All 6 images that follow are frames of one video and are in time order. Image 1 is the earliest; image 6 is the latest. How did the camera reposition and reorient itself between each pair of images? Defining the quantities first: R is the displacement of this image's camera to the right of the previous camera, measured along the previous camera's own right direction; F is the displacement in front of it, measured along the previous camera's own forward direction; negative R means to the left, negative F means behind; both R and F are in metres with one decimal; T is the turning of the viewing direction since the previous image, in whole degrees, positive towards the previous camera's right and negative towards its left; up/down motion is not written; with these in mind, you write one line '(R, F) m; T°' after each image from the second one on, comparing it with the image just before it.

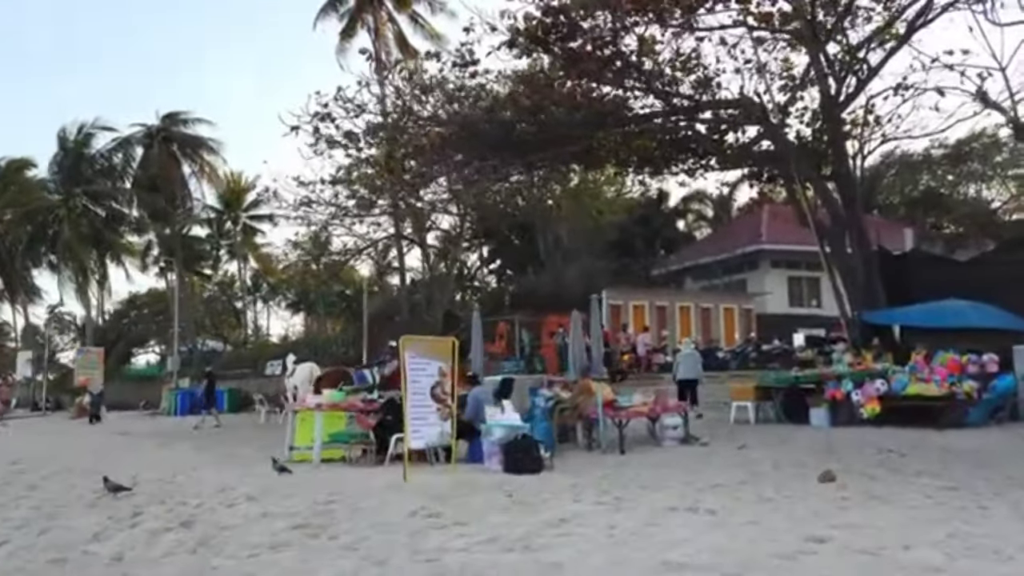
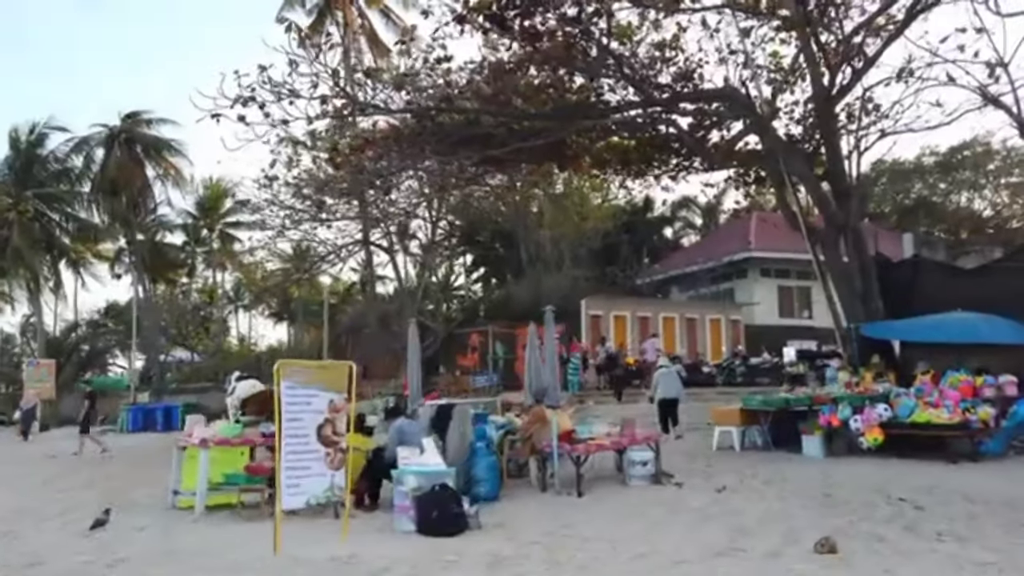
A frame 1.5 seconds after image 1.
(+0.5, +2.0) m; +1°
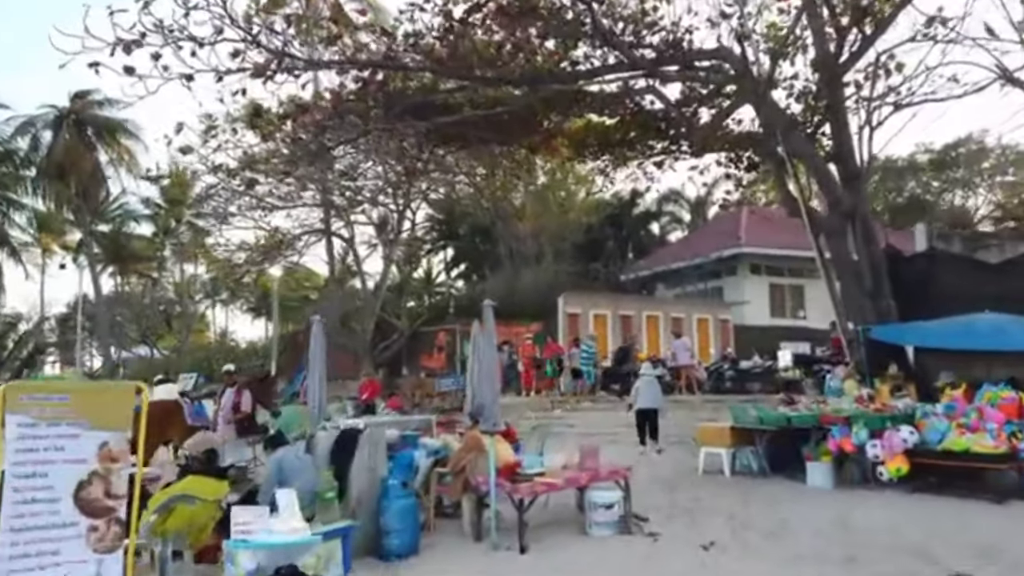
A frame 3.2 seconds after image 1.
(+0.5, +2.5) m; +1°
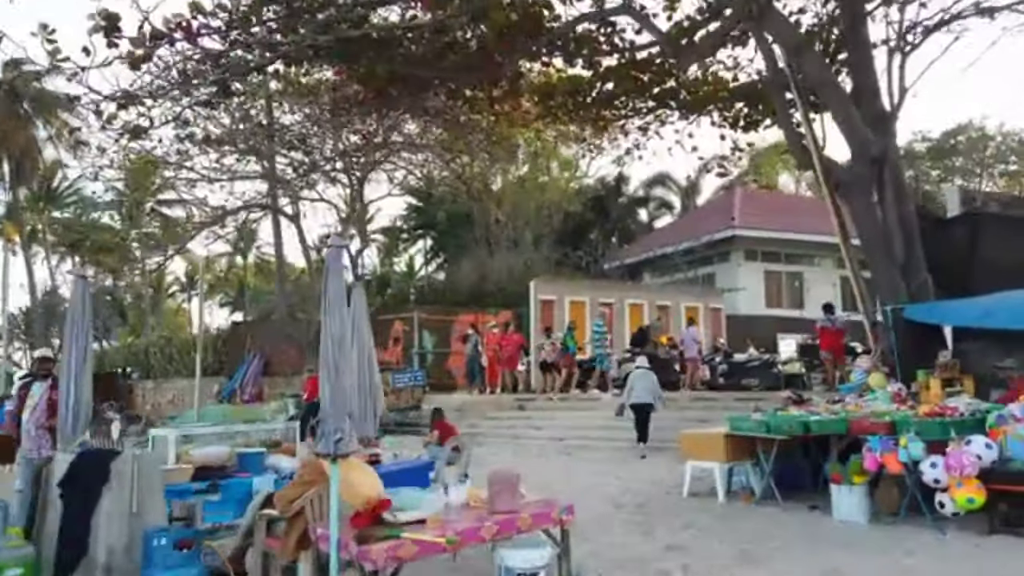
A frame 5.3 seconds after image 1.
(+0.7, +3.3) m; 0°
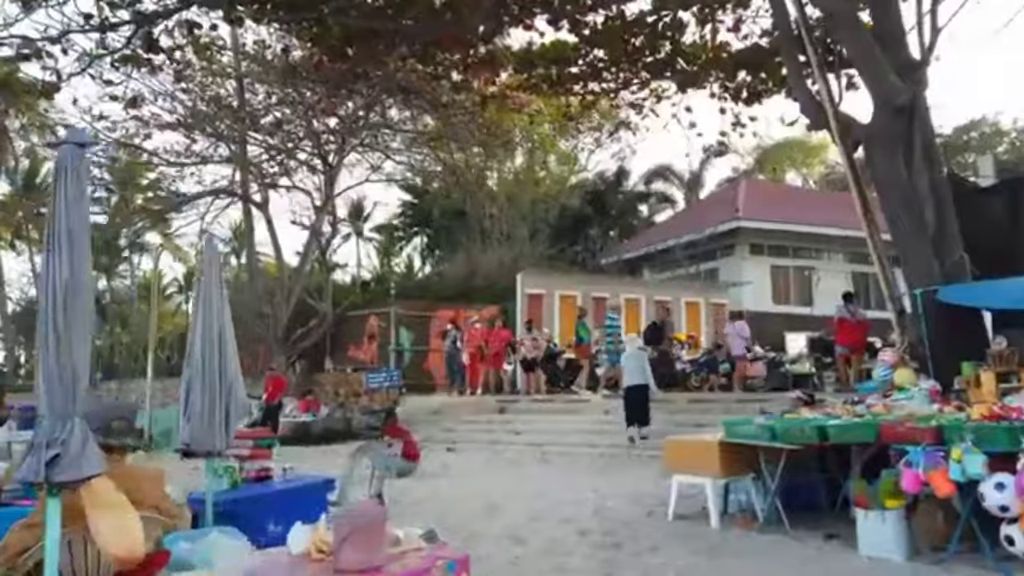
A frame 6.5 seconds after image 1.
(+0.5, +2.0) m; 0°
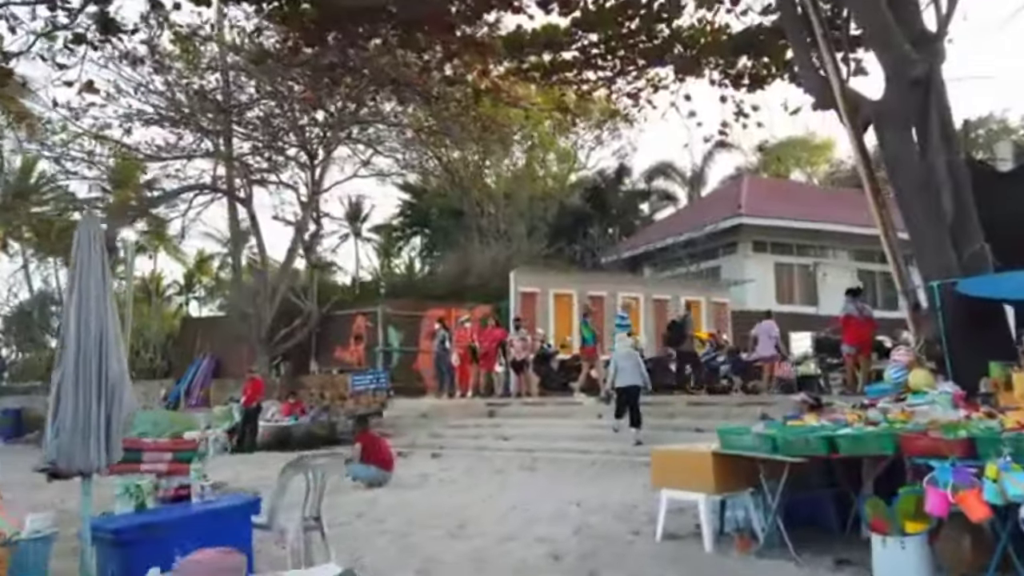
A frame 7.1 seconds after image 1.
(+0.3, +0.9) m; 0°
